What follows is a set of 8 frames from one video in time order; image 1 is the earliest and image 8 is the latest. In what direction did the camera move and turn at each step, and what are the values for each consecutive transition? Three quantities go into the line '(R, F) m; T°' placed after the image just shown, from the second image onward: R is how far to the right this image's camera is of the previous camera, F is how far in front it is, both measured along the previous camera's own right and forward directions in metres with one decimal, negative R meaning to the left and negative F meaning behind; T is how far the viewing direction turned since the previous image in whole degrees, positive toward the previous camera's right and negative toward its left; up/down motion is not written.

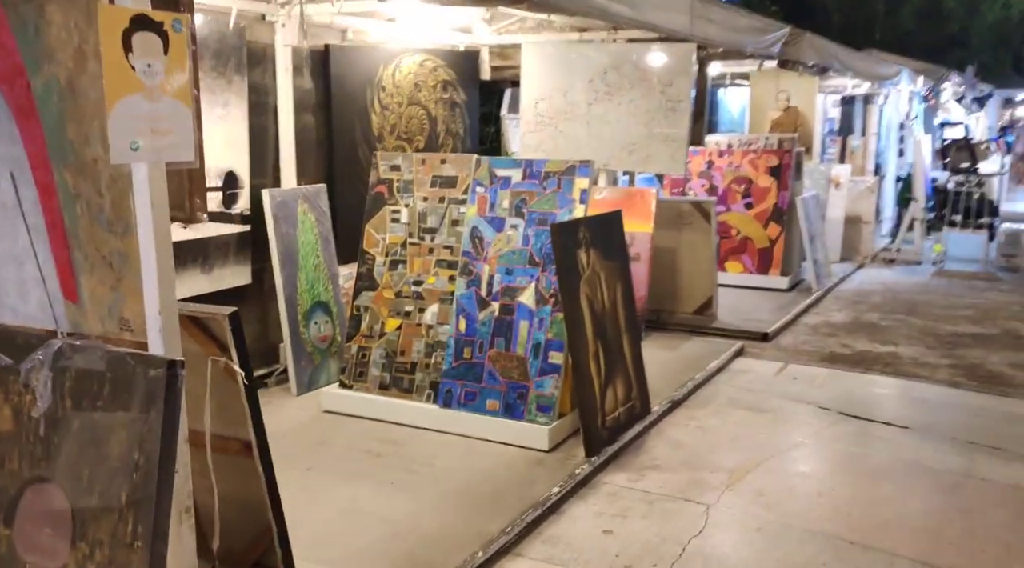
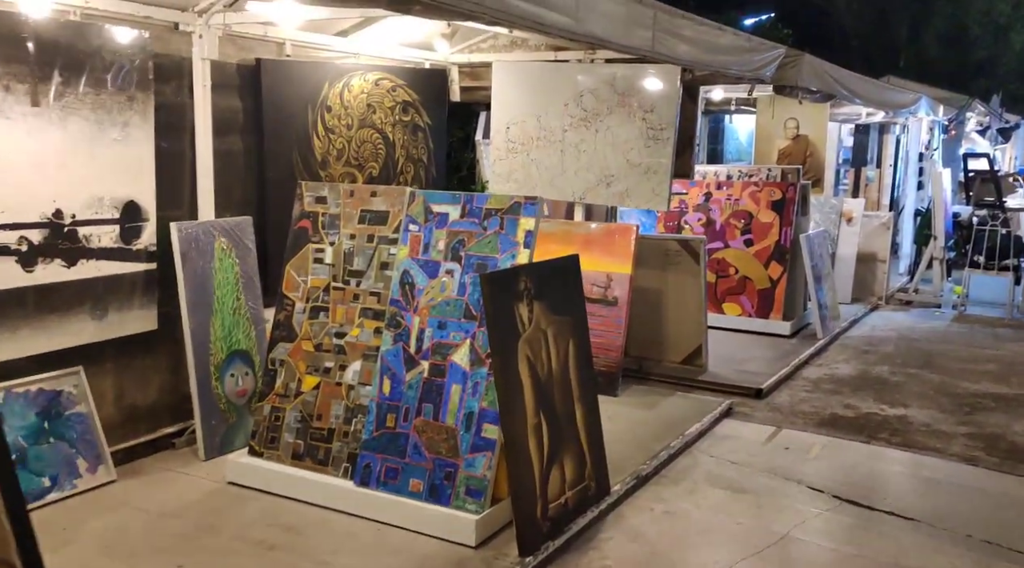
(+0.4, +0.7) m; -1°
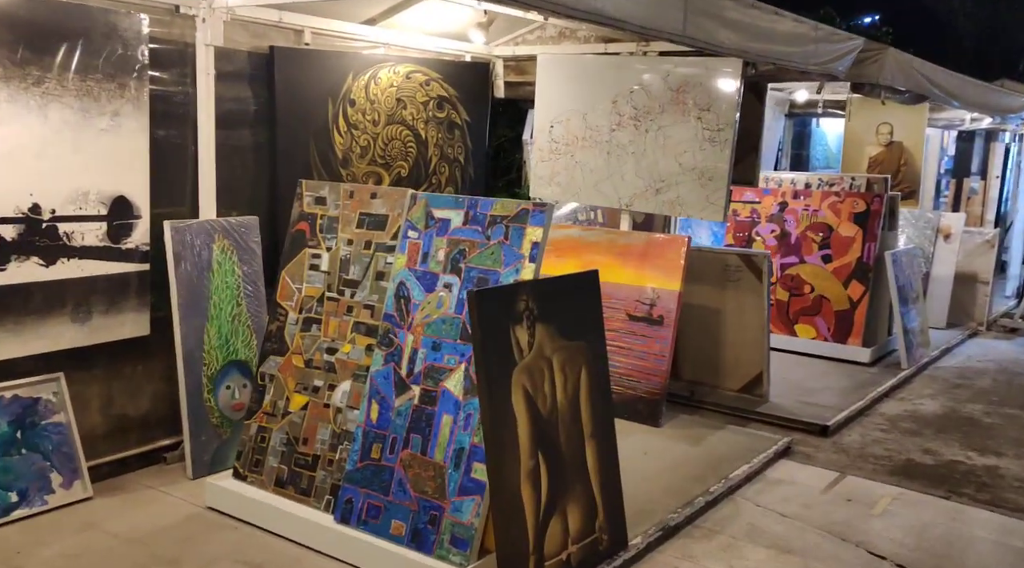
(+0.3, +0.5) m; -6°
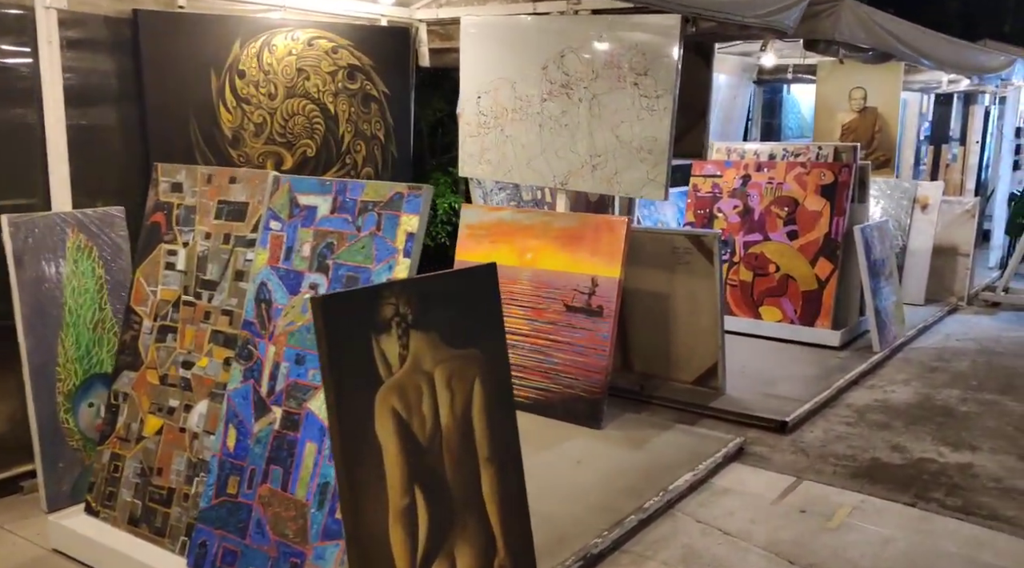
(+0.4, +0.5) m; +1°
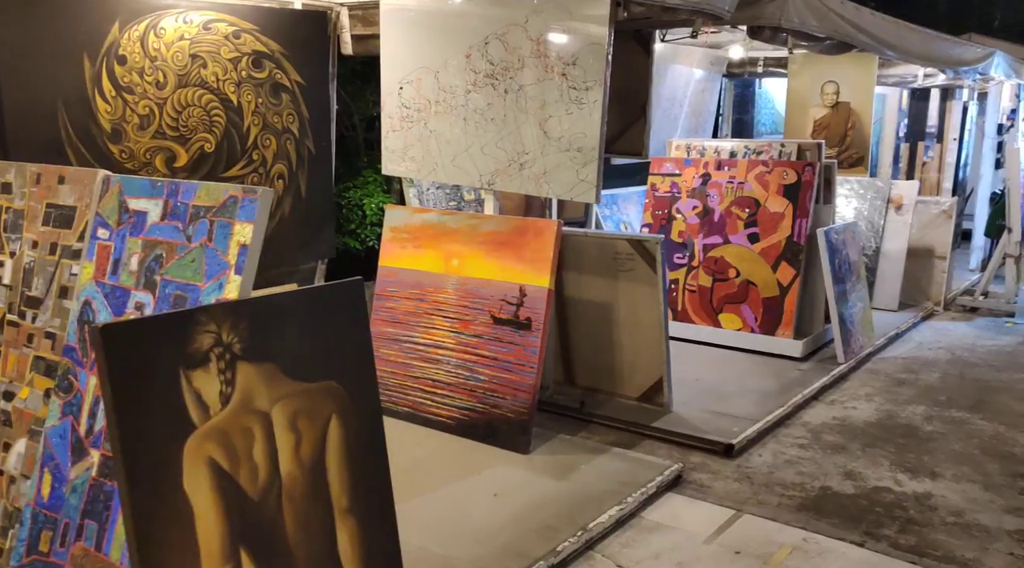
(+0.3, +0.4) m; 0°
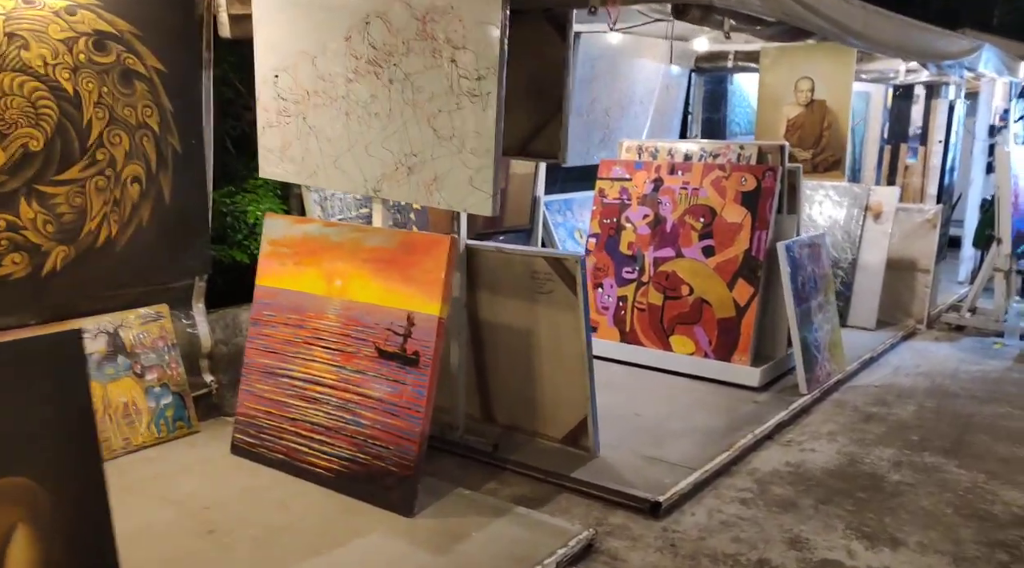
(+0.4, +0.7) m; 0°
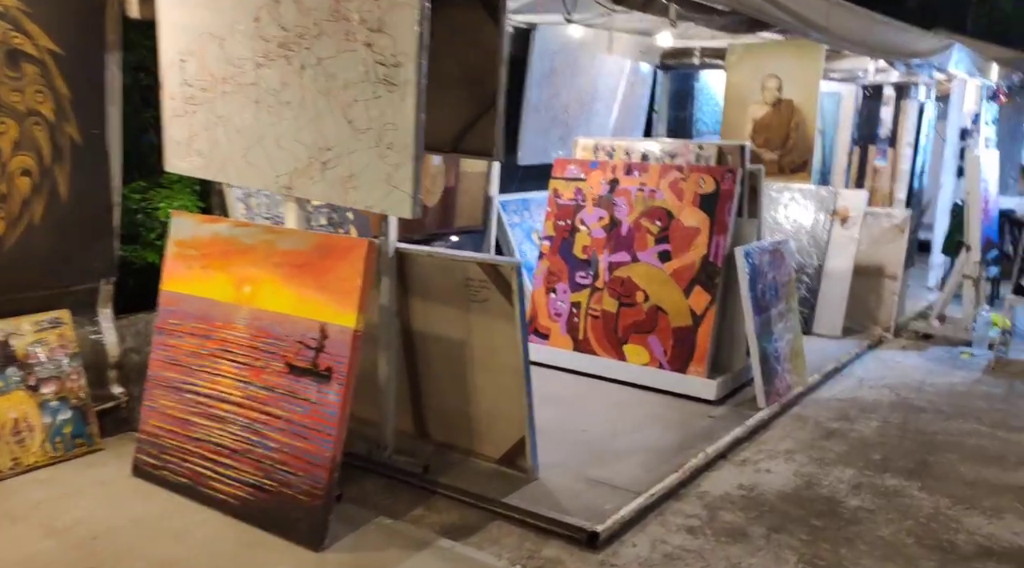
(+0.2, +0.3) m; +1°
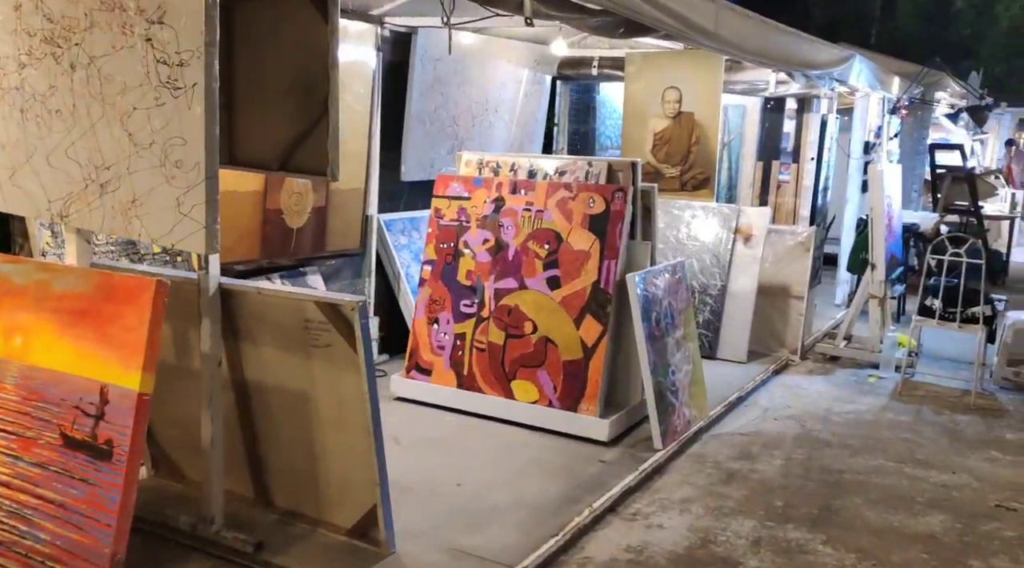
(+0.3, +0.5) m; +5°
